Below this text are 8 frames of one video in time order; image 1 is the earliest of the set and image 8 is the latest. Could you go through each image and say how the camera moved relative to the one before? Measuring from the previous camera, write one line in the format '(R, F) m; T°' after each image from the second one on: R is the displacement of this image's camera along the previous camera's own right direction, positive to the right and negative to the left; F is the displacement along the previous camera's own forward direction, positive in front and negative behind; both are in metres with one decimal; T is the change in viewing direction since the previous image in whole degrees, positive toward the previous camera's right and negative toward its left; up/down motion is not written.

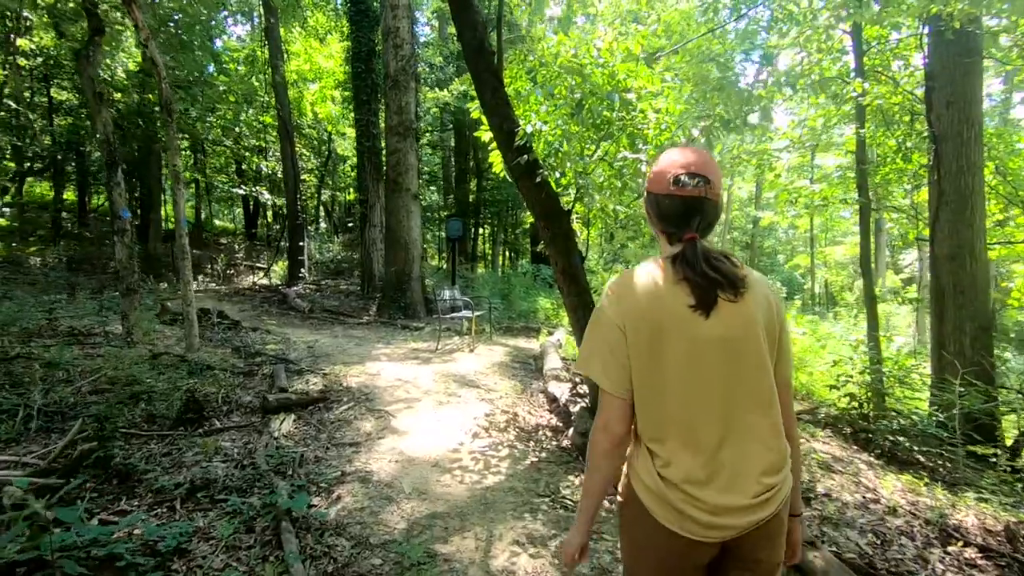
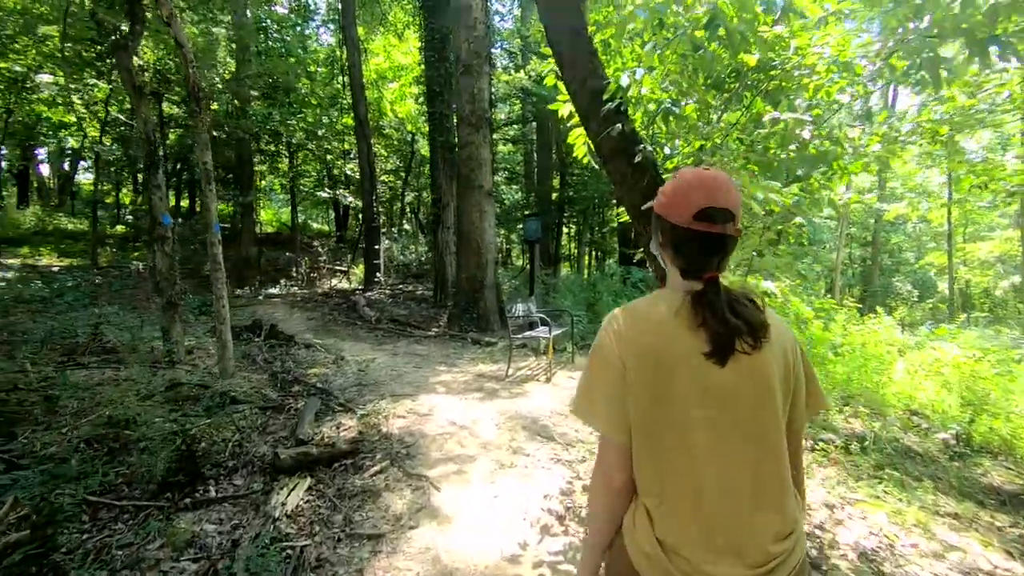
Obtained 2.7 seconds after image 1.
(0.0, +1.6) m; -9°
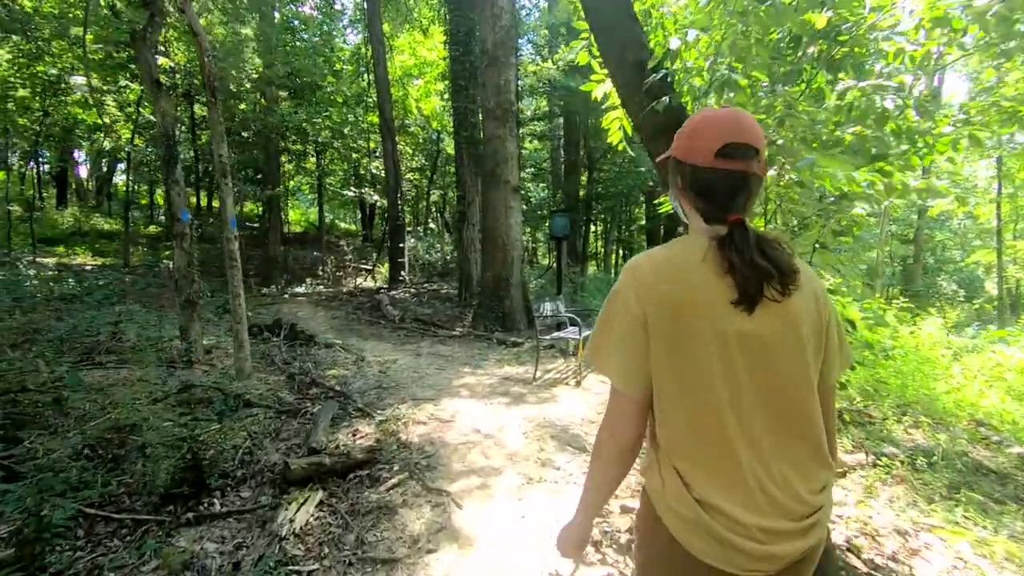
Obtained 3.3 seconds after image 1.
(0.0, +0.4) m; -3°
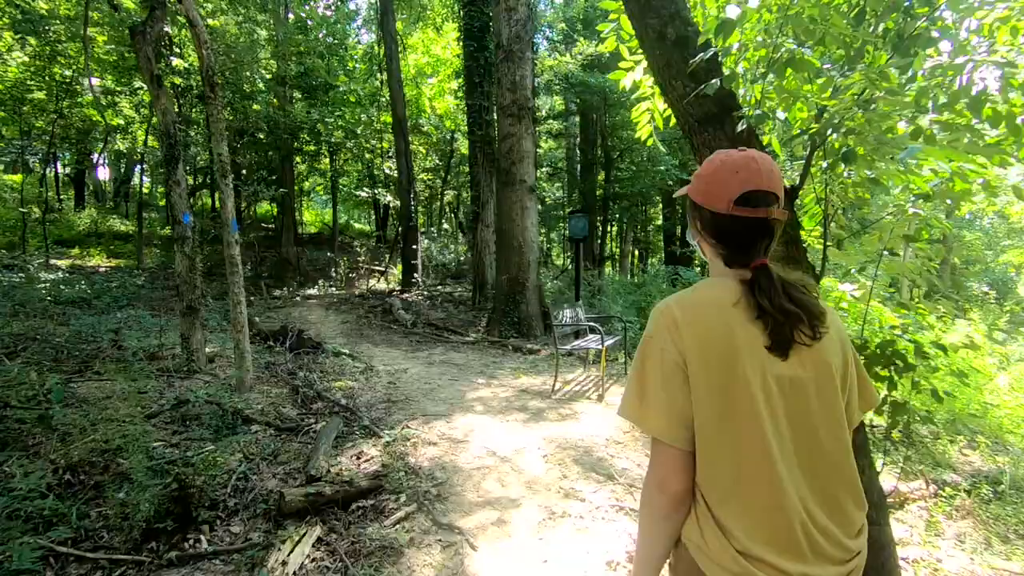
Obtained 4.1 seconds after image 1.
(0.0, +0.4) m; -1°
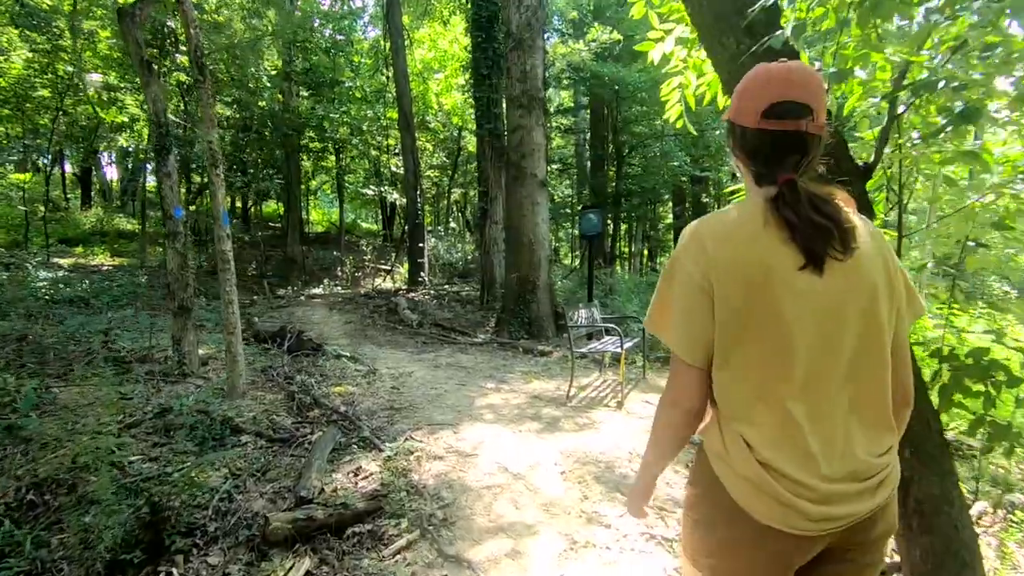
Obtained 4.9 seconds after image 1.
(-0.1, +0.5) m; -1°
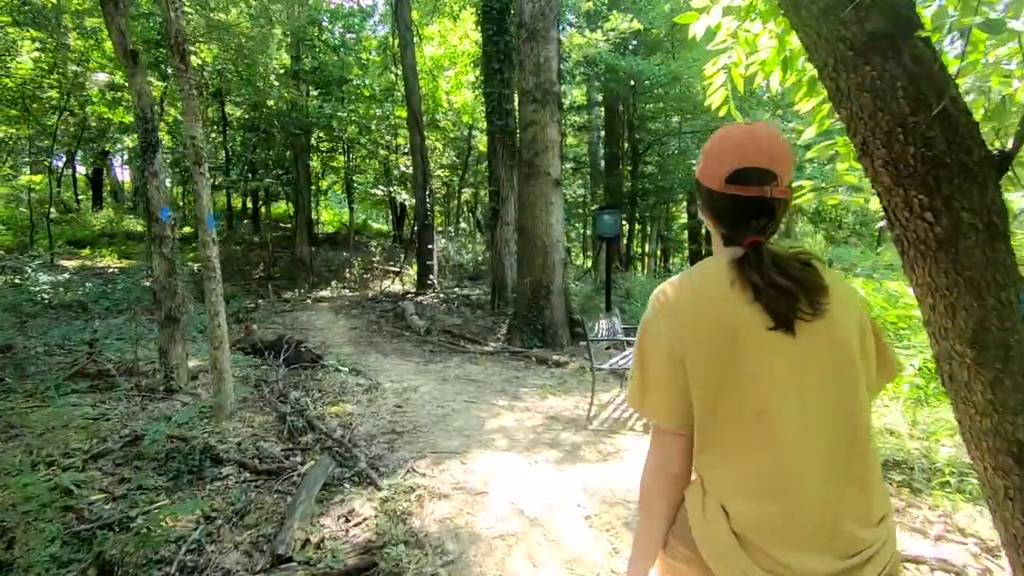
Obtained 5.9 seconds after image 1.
(0.0, +0.6) m; -1°
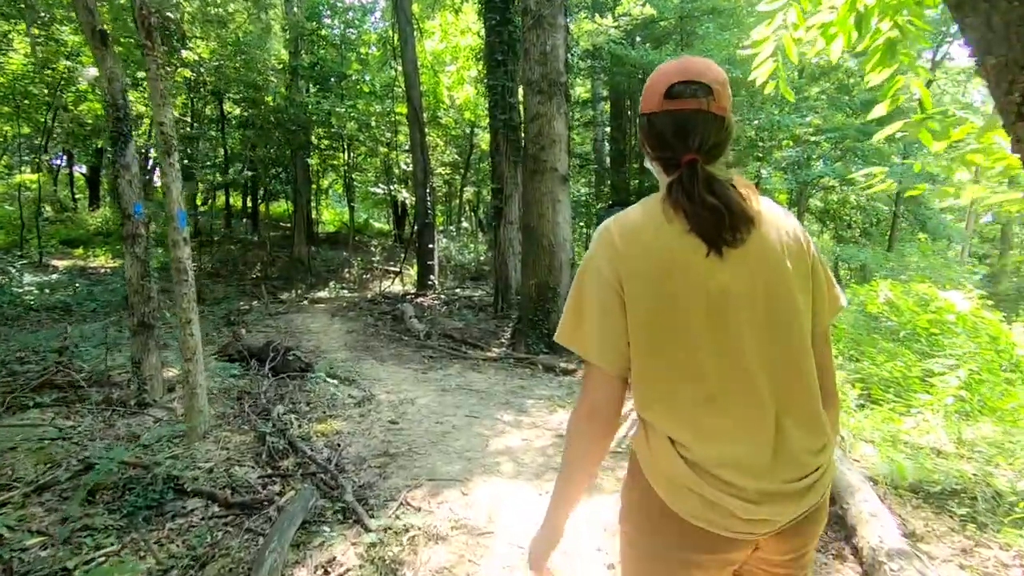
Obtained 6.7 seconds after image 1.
(0.0, +0.5) m; 0°
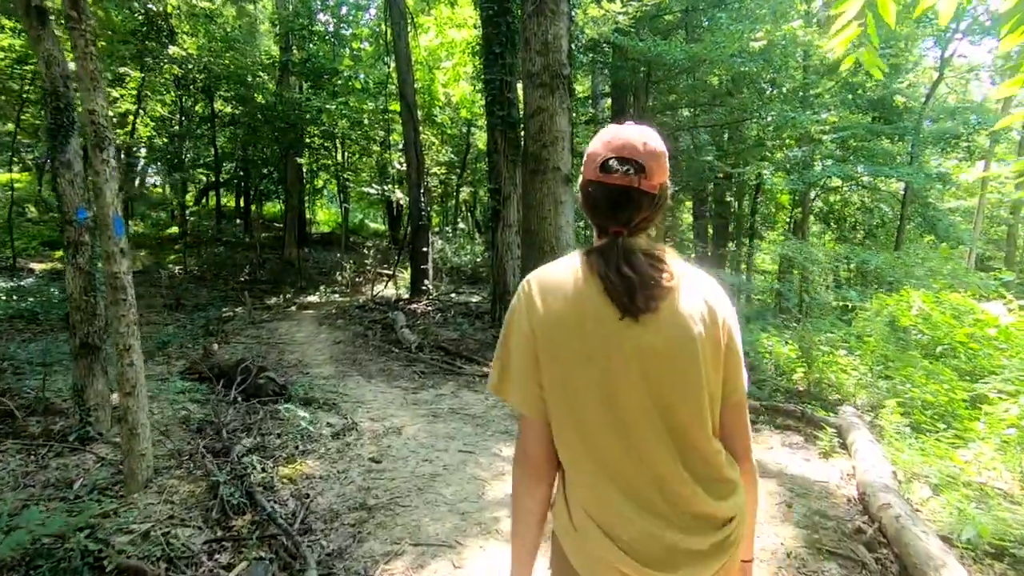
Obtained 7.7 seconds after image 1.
(0.0, +0.7) m; 0°
